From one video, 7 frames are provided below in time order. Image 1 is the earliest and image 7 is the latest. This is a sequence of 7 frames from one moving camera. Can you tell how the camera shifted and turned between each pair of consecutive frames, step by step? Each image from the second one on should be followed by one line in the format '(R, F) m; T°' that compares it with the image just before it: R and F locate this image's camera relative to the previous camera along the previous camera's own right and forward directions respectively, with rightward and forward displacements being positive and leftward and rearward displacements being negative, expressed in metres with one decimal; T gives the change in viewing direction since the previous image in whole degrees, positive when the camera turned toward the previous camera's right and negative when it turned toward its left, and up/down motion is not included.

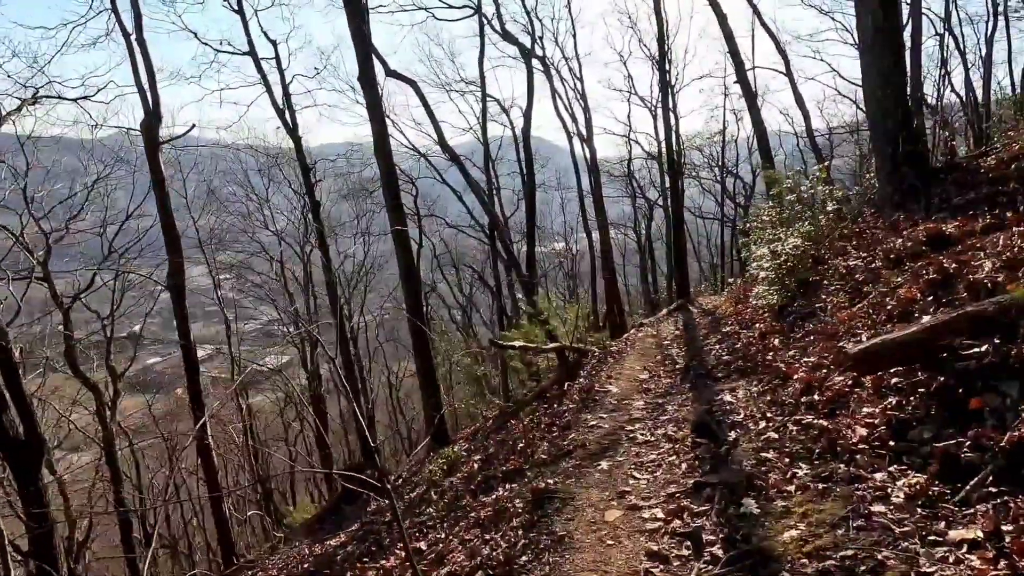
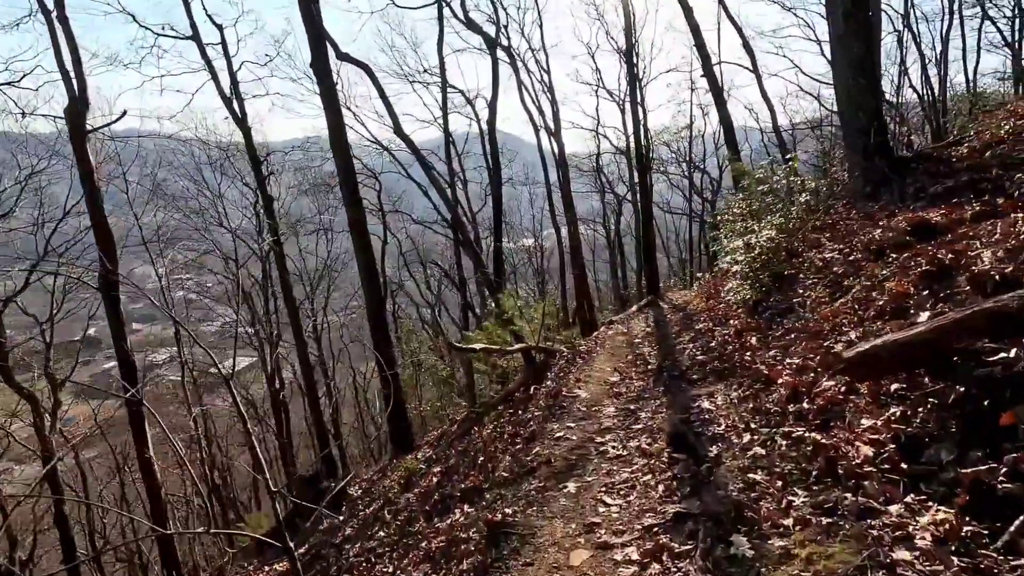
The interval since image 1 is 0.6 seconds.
(+0.1, +0.5) m; +3°
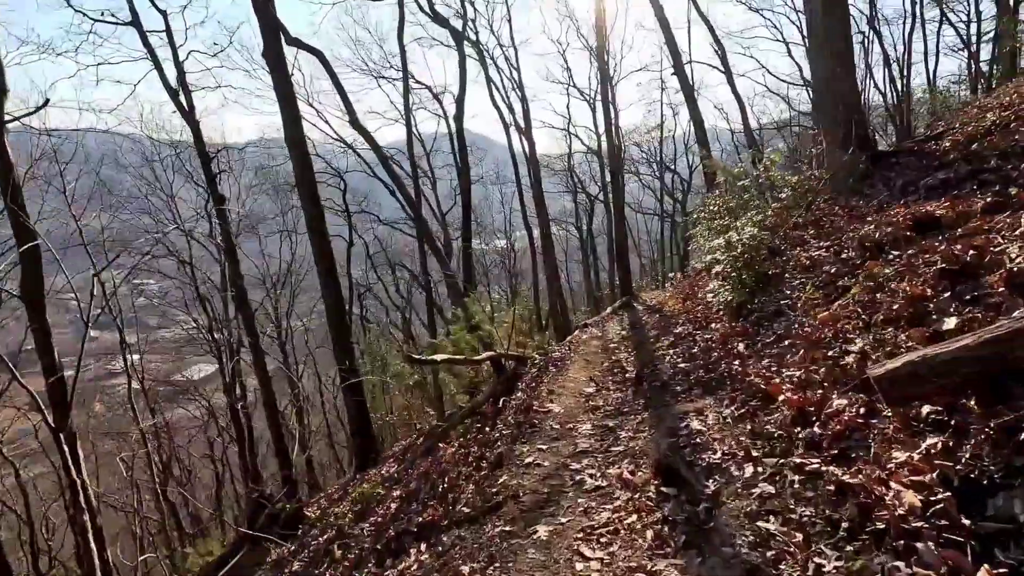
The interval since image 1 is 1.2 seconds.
(+0.1, +0.6) m; +3°
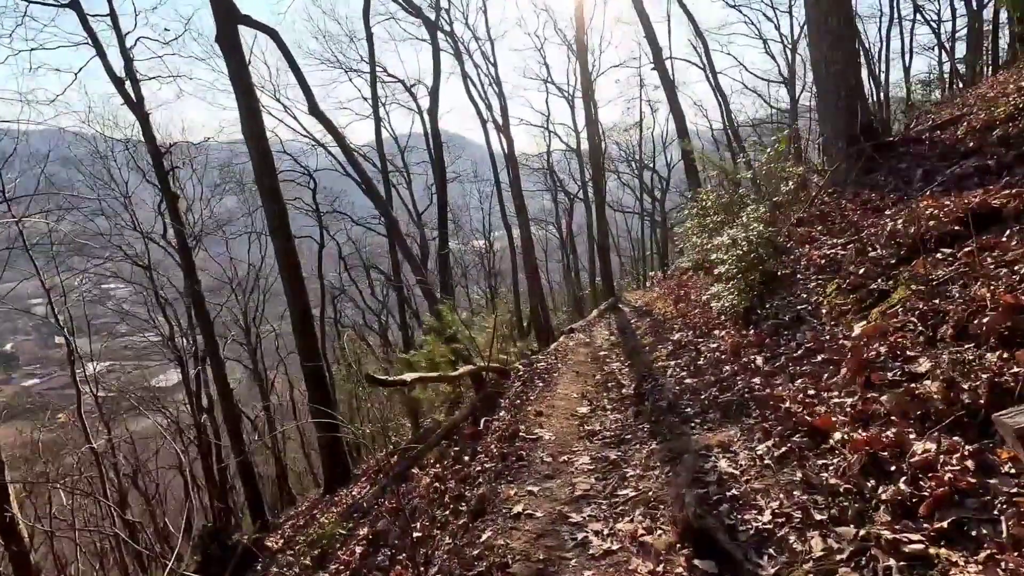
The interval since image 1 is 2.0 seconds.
(0.0, +0.8) m; +2°
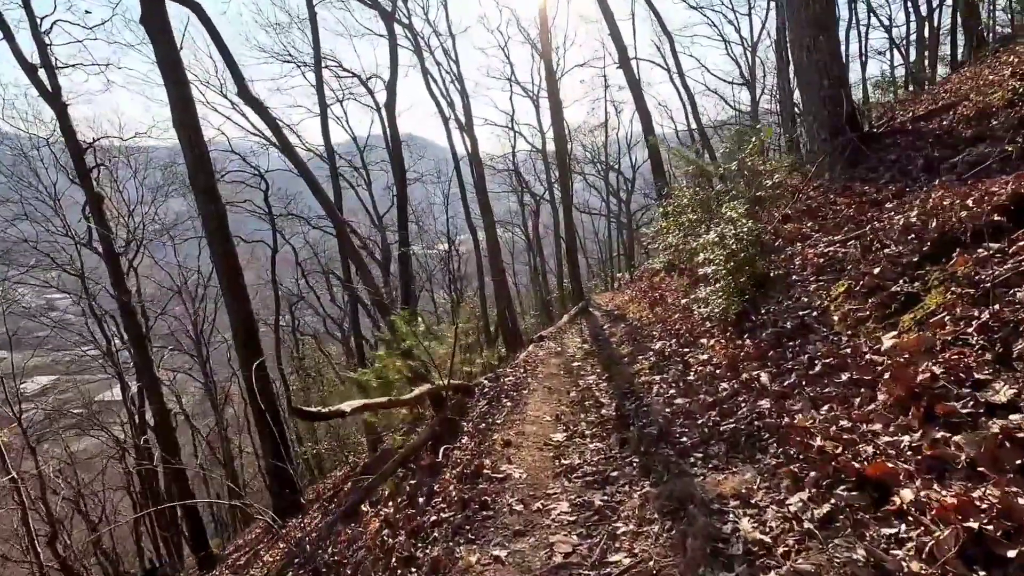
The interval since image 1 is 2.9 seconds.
(+0.1, +0.8) m; +3°
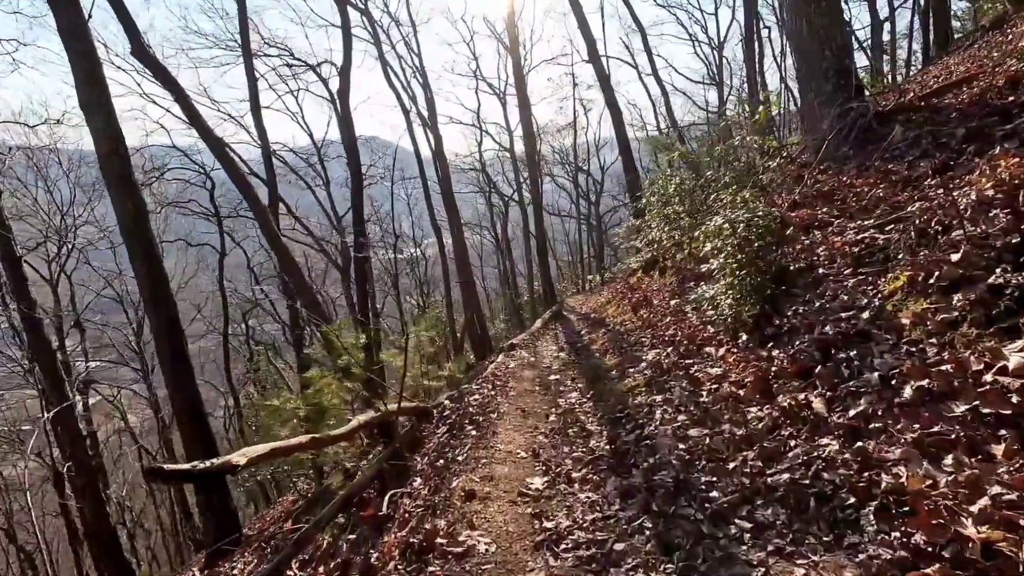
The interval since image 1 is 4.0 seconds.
(0.0, +1.1) m; +3°
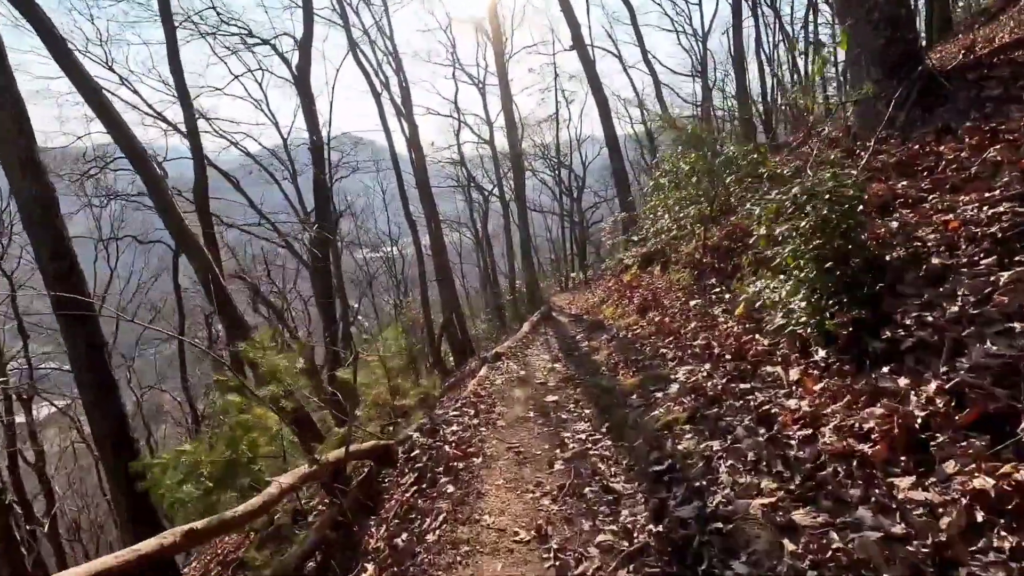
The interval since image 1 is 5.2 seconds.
(-0.1, +1.3) m; +2°
